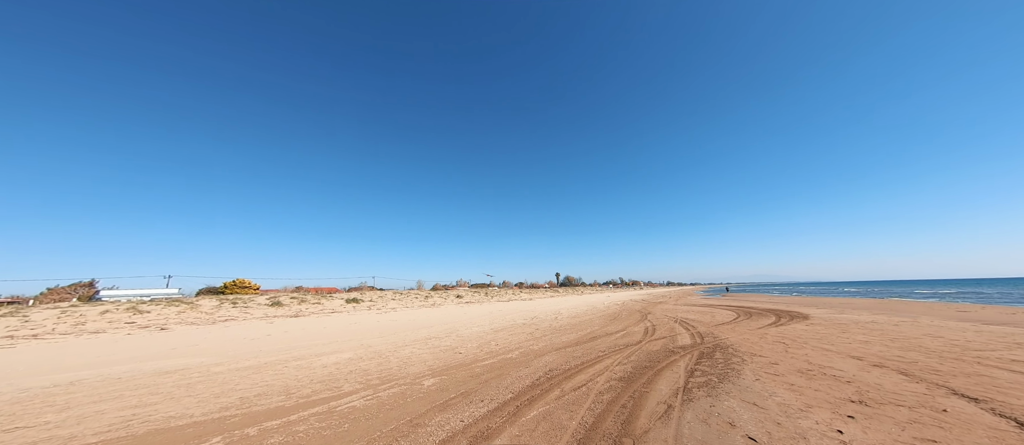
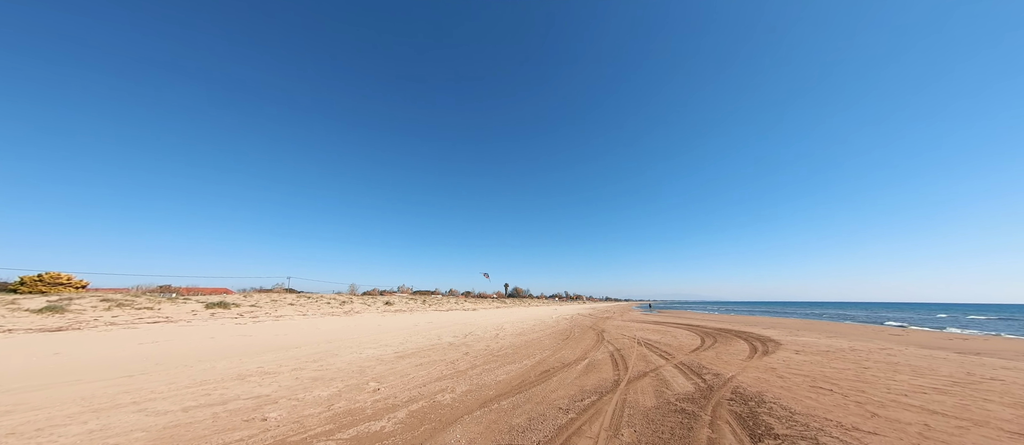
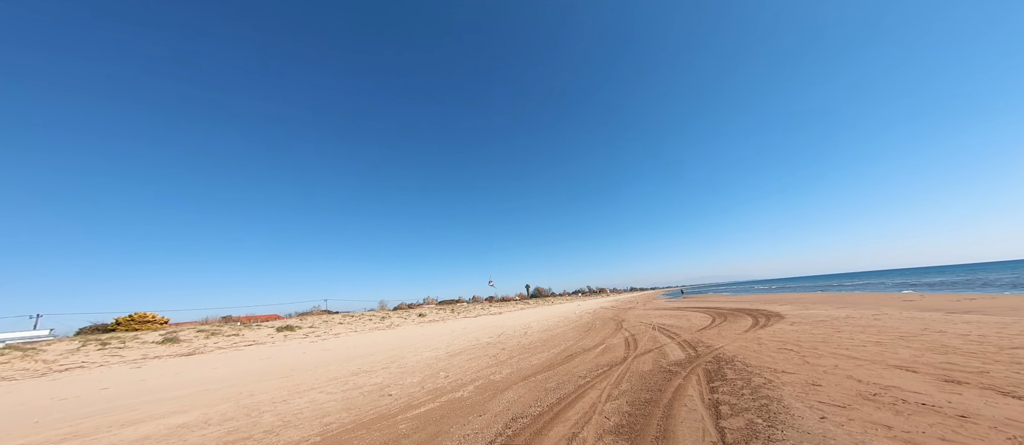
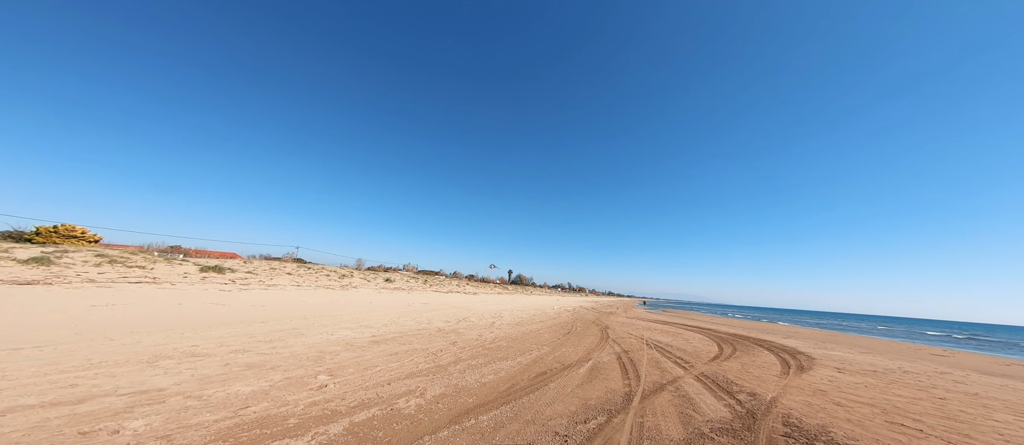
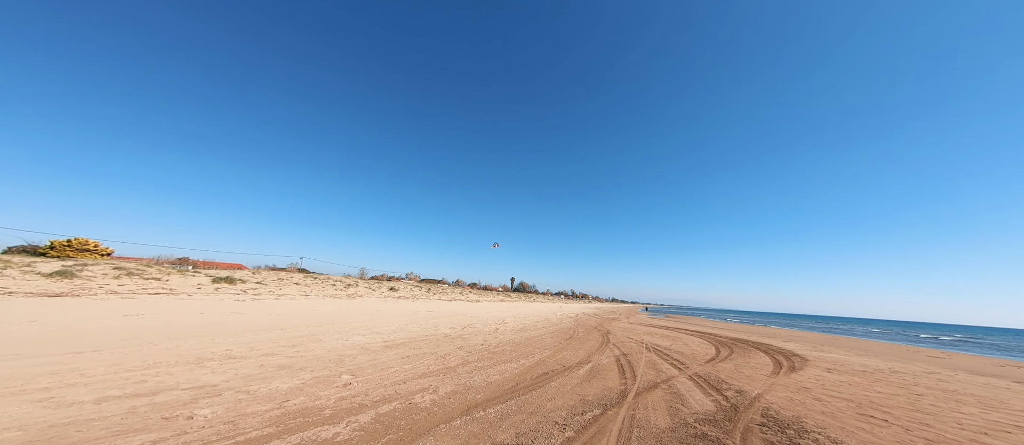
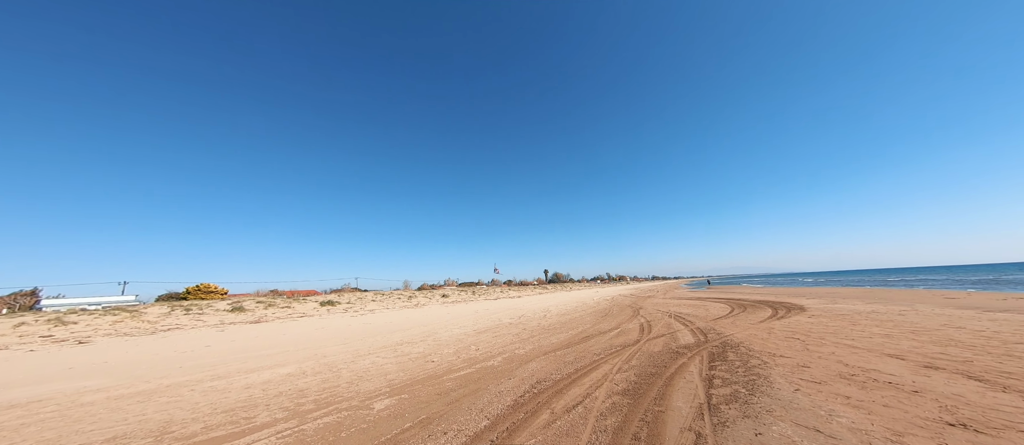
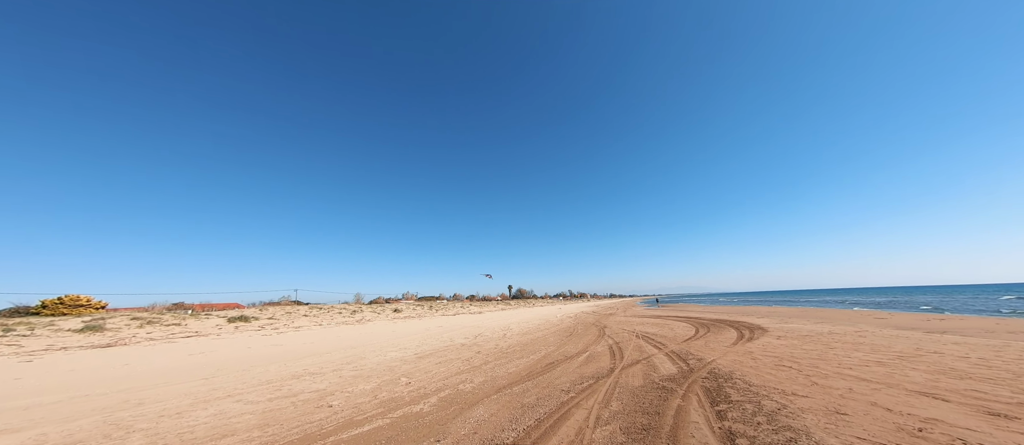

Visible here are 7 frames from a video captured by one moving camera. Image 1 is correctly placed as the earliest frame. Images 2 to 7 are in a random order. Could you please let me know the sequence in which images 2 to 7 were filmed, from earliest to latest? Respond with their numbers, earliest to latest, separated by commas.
6, 3, 7, 2, 4, 5
